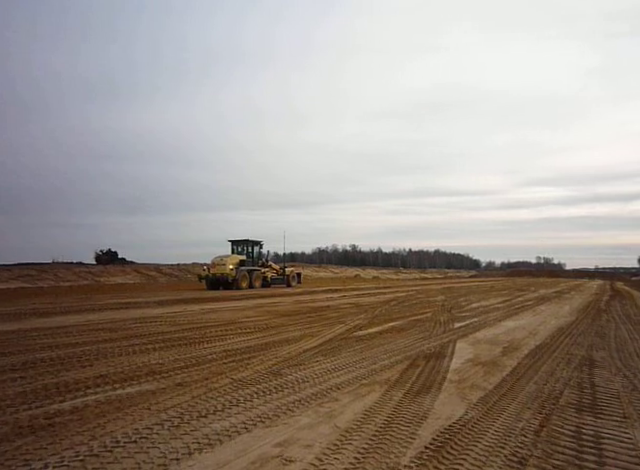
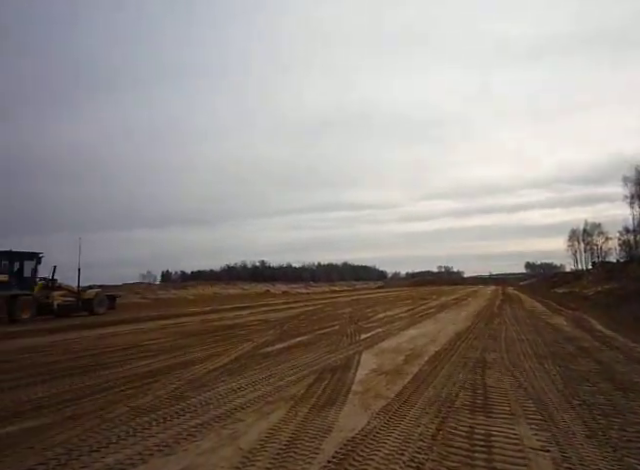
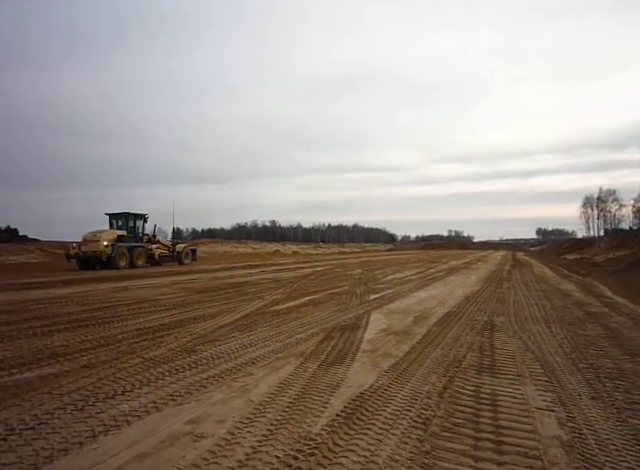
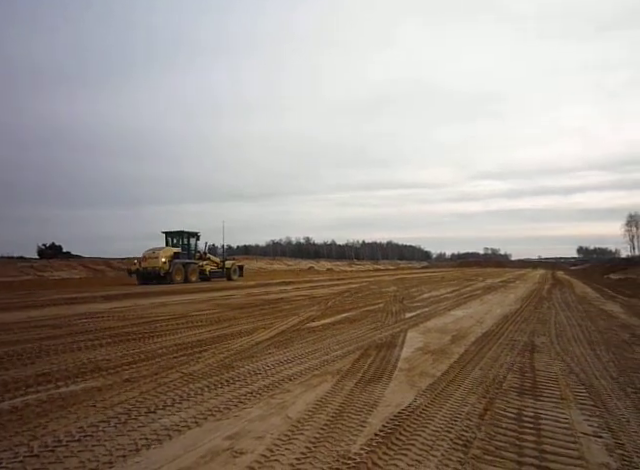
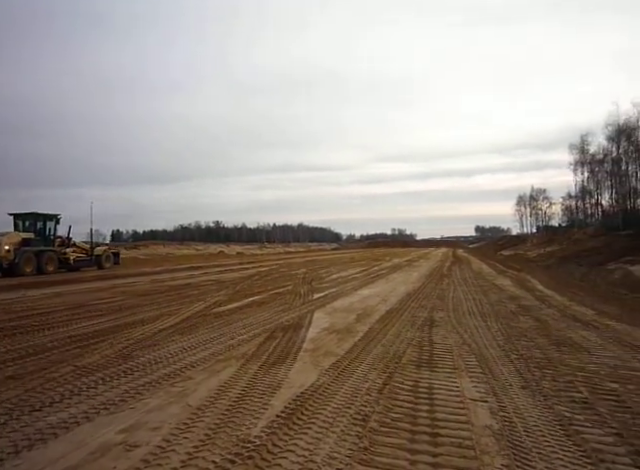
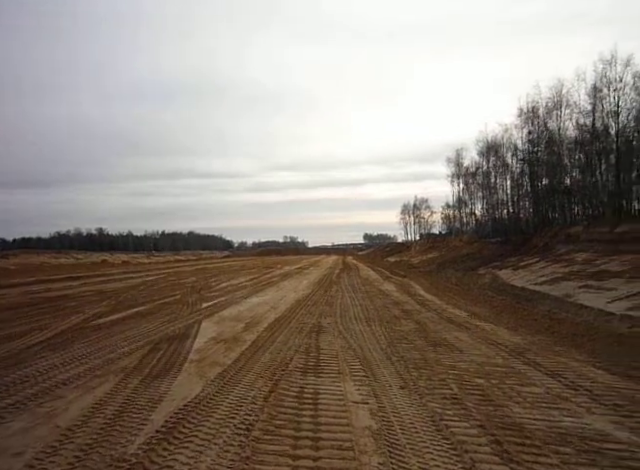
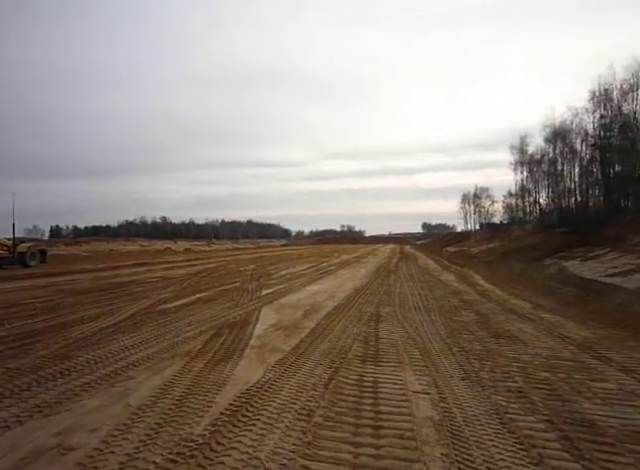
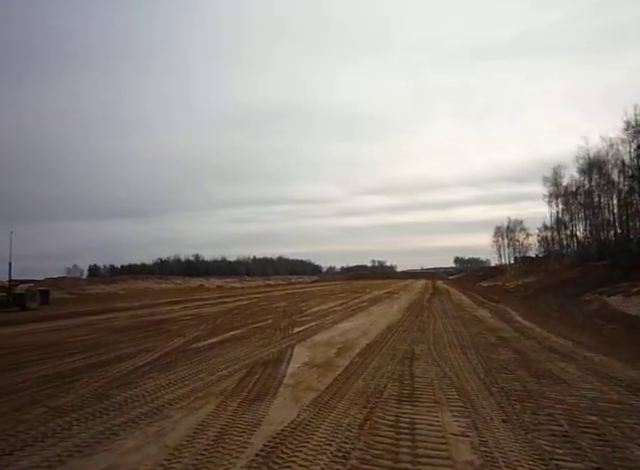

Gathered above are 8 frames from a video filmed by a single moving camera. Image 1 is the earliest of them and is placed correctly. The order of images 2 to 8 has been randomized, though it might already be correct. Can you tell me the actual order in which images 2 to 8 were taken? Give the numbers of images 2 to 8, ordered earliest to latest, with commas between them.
4, 3, 5, 7, 6, 8, 2
